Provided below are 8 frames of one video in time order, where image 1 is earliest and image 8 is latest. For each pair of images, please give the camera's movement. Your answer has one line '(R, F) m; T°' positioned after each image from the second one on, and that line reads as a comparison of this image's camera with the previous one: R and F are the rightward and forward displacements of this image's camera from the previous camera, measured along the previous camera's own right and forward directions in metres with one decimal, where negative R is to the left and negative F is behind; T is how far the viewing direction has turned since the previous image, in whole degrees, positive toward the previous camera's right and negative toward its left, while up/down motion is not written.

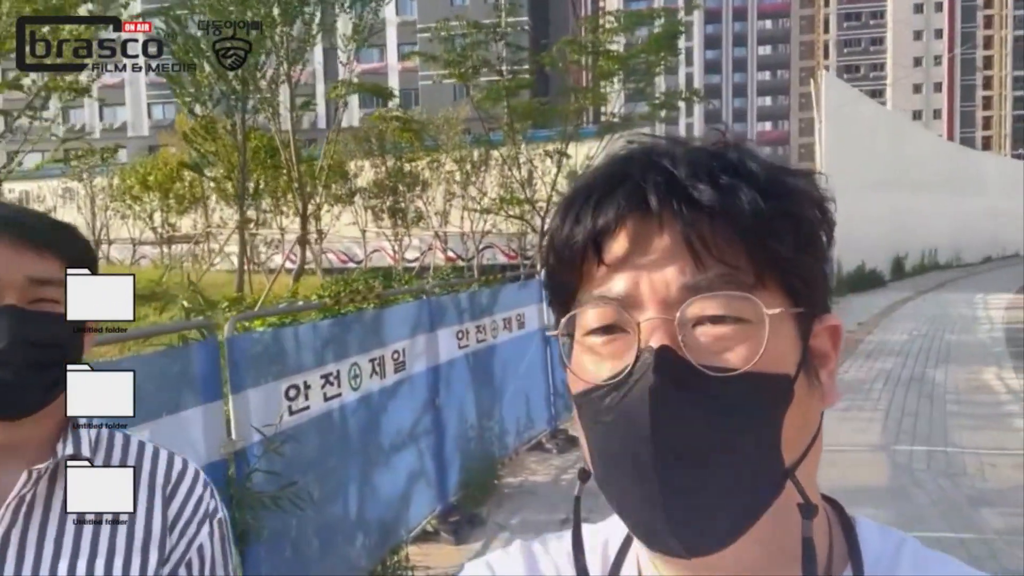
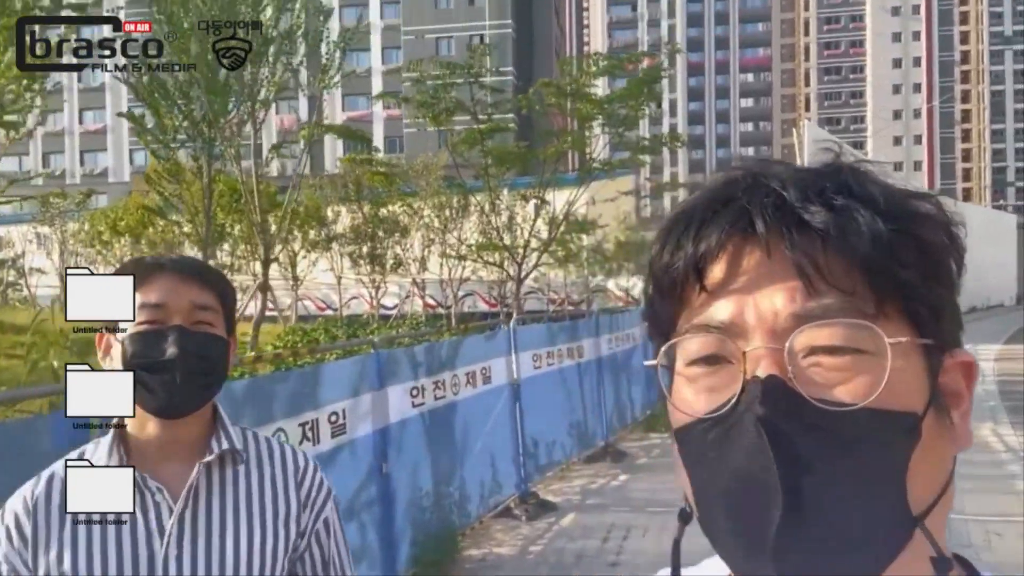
(+0.1, +0.2) m; +1°
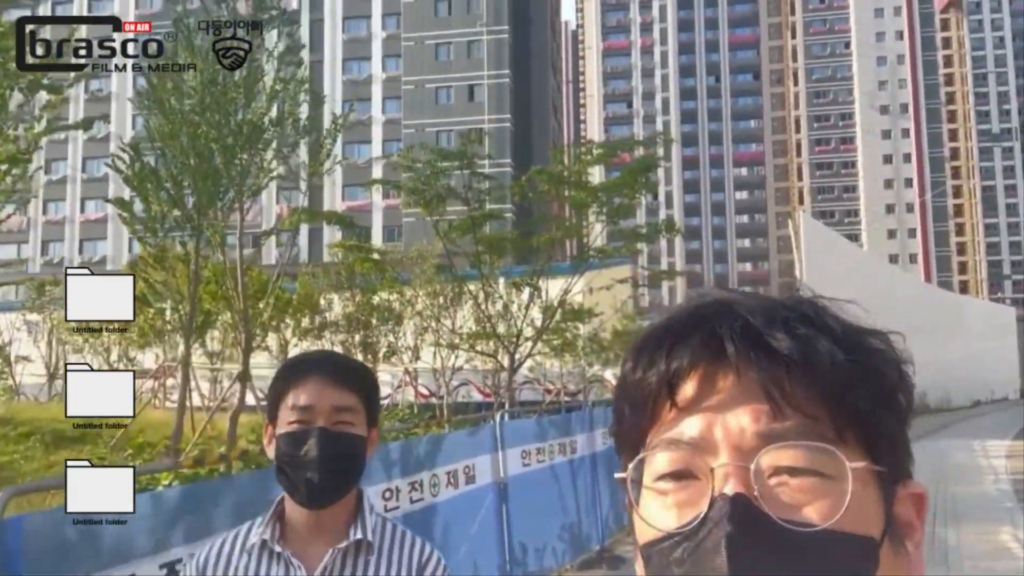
(0.0, +0.1) m; 0°
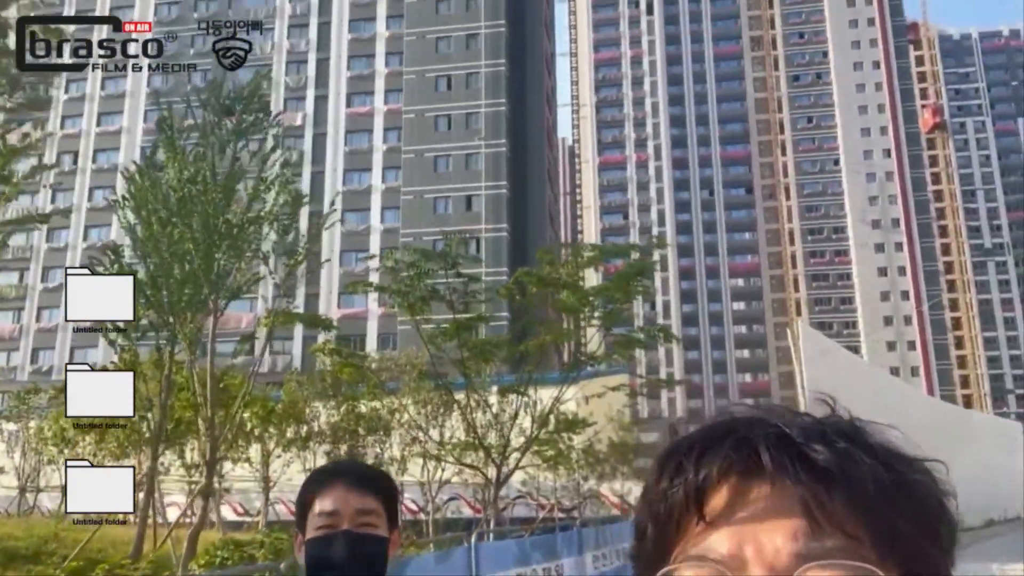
(+0.1, +0.2) m; 0°
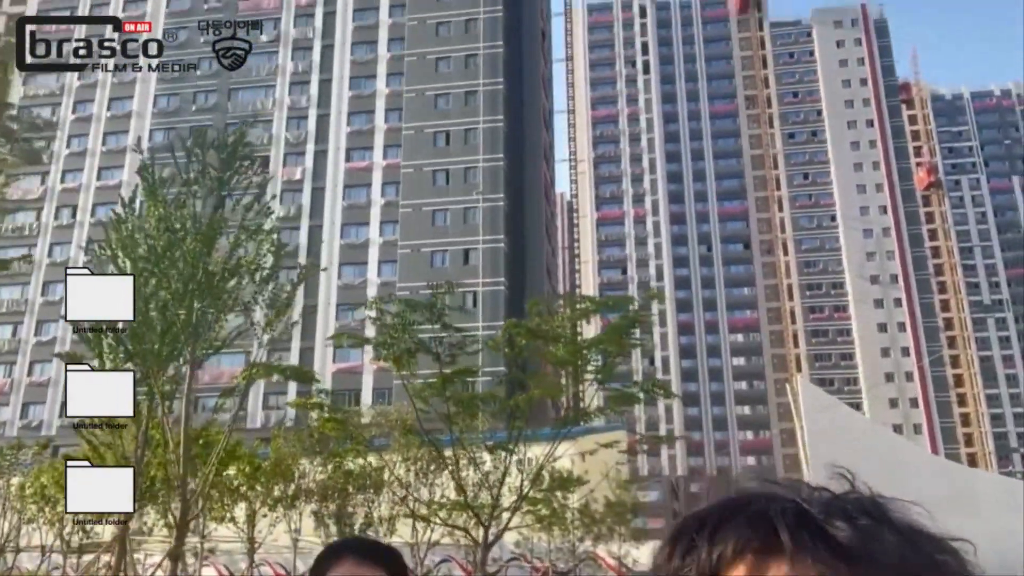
(+0.1, +0.1) m; 0°
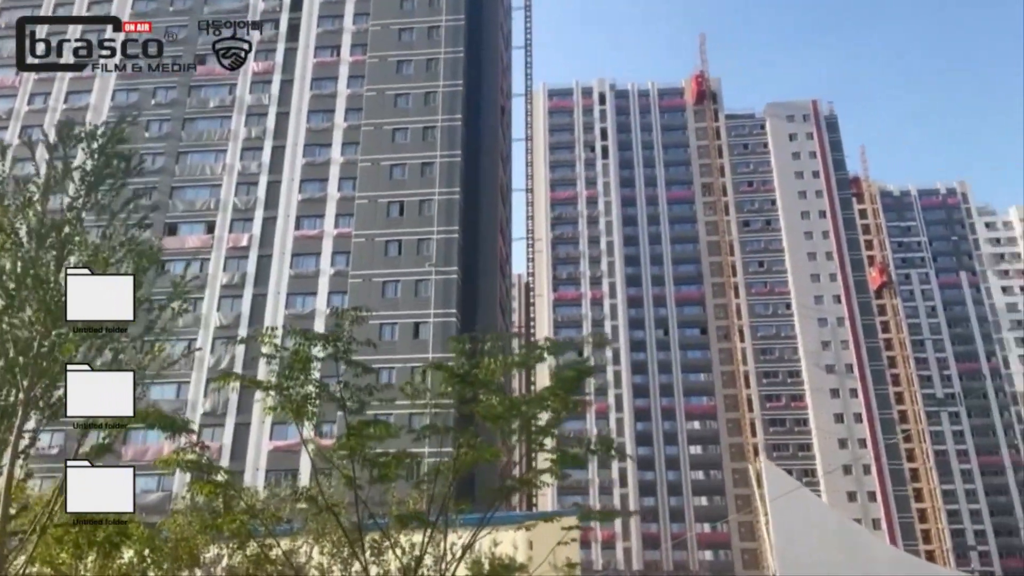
(+0.1, +0.6) m; +3°
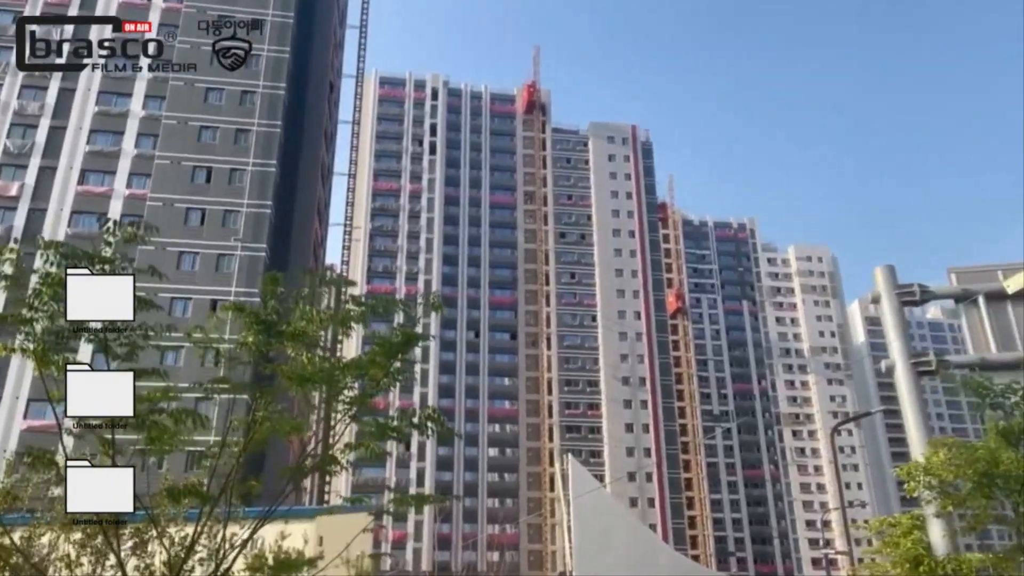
(0.0, +0.4) m; +14°
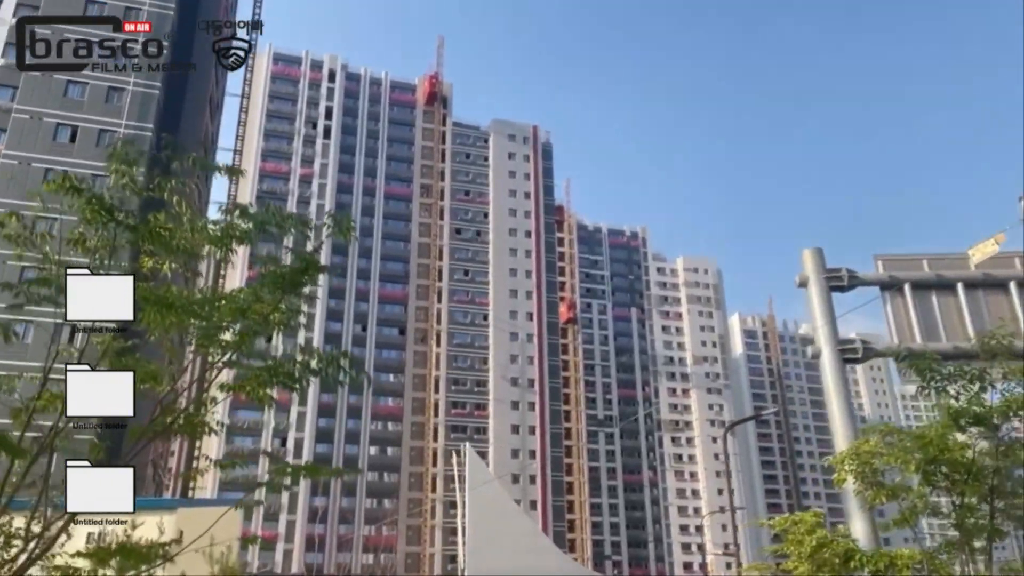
(-0.1, +0.5) m; +8°
